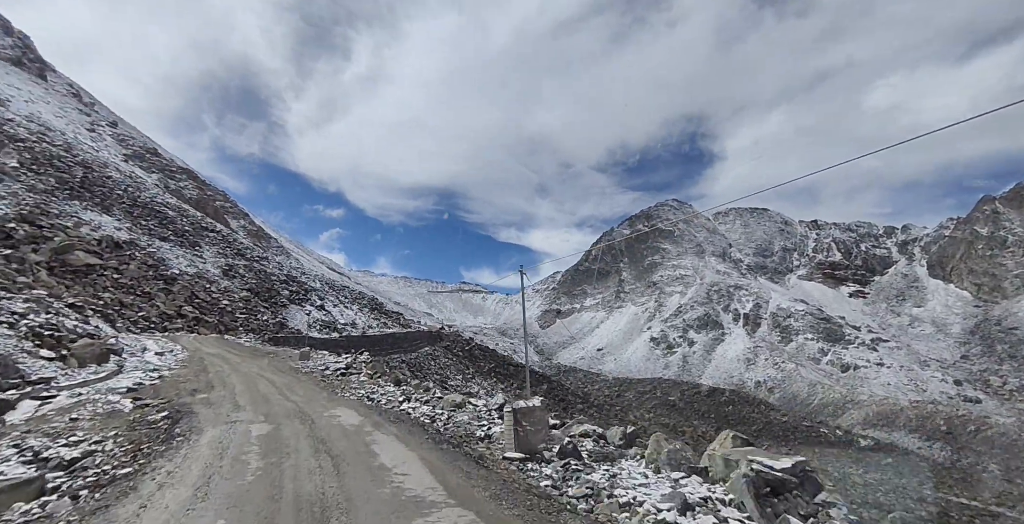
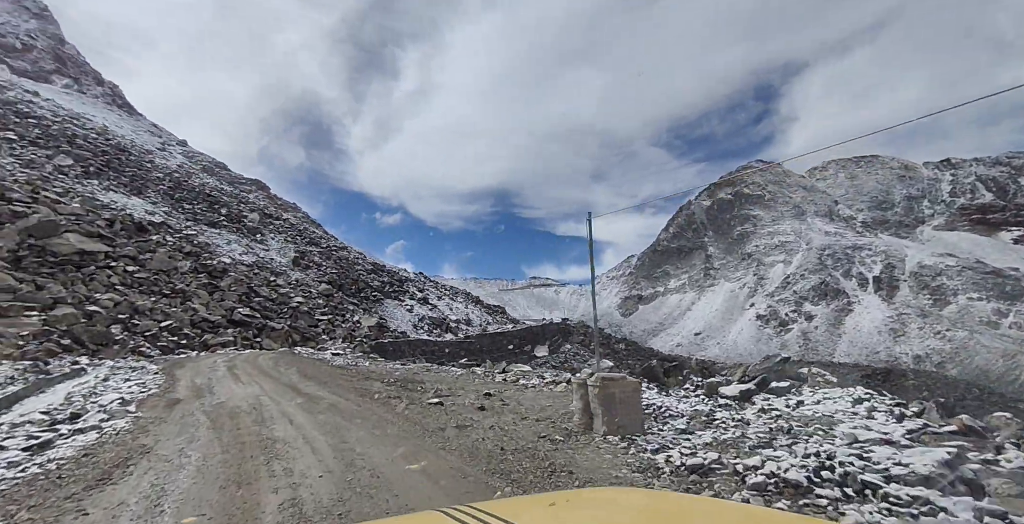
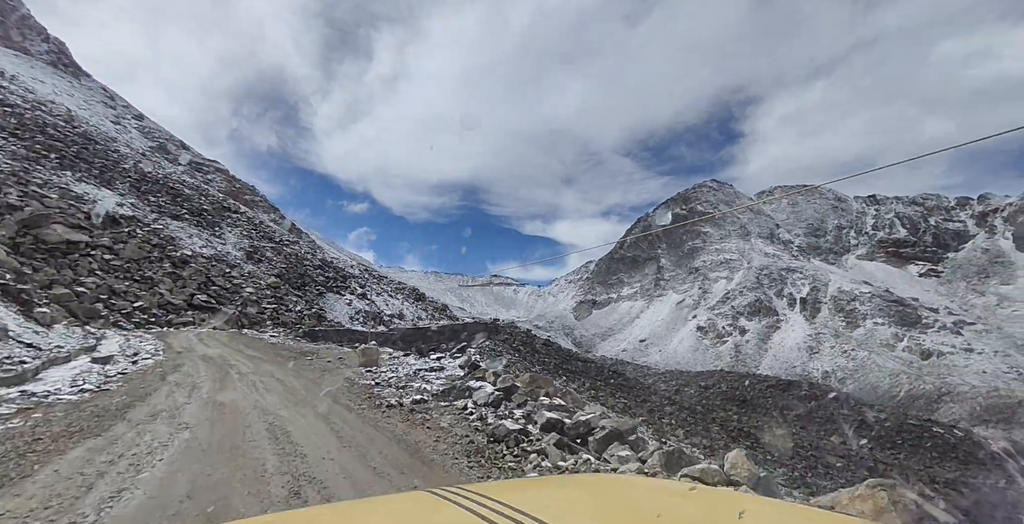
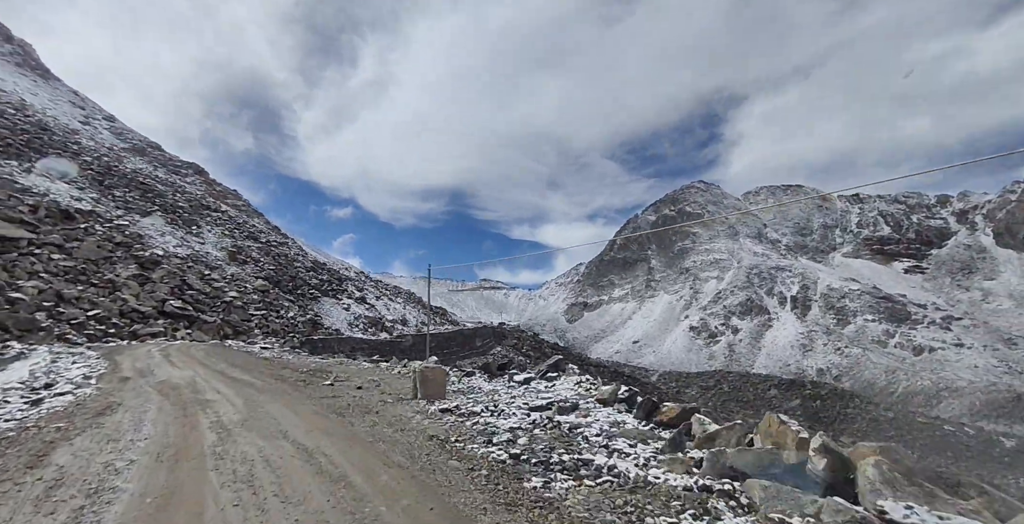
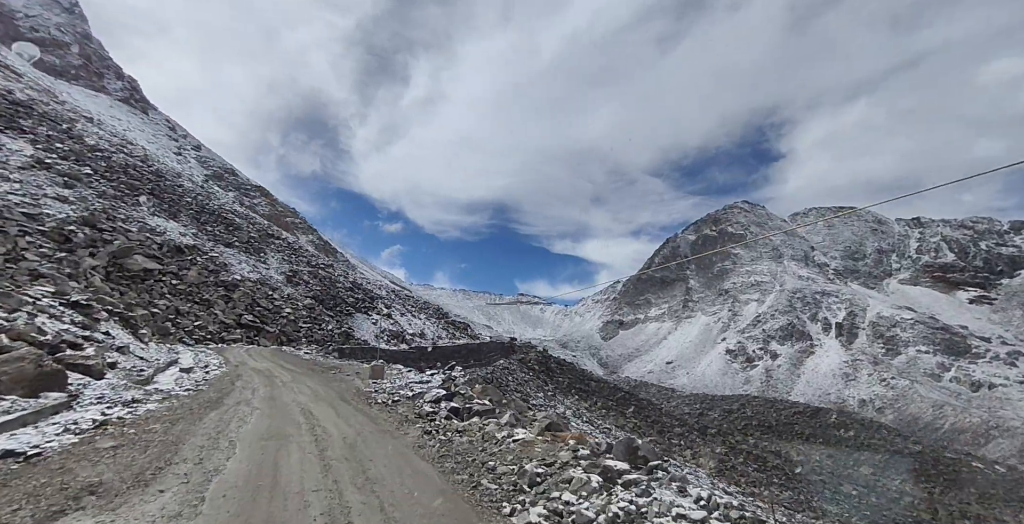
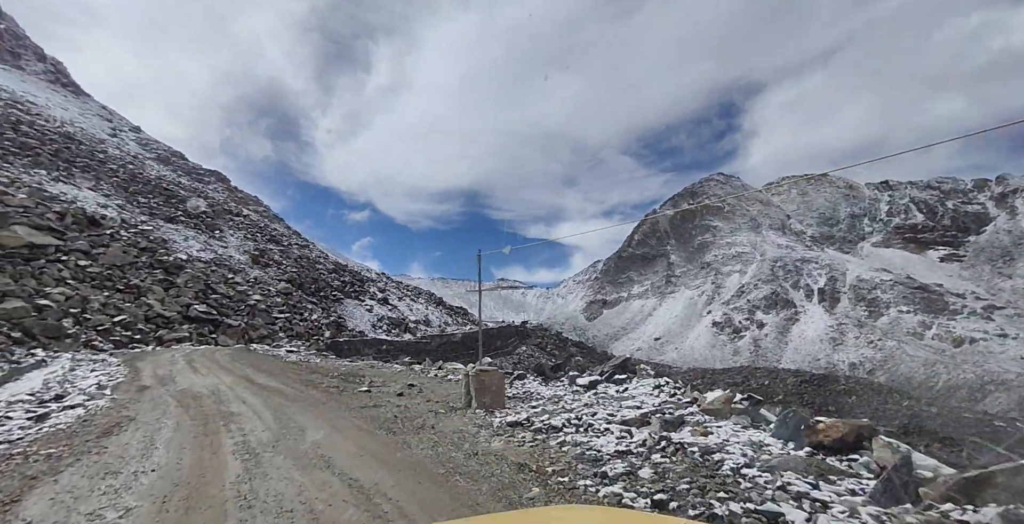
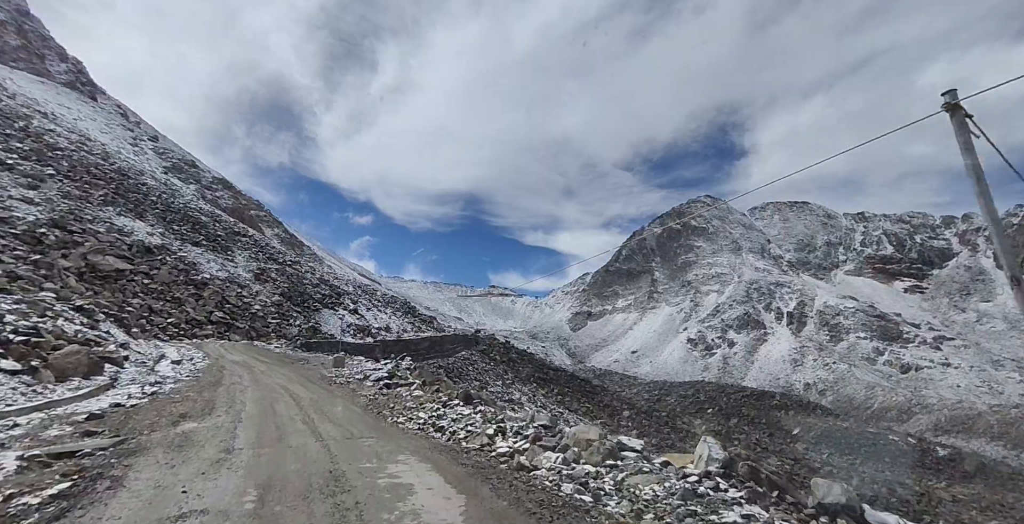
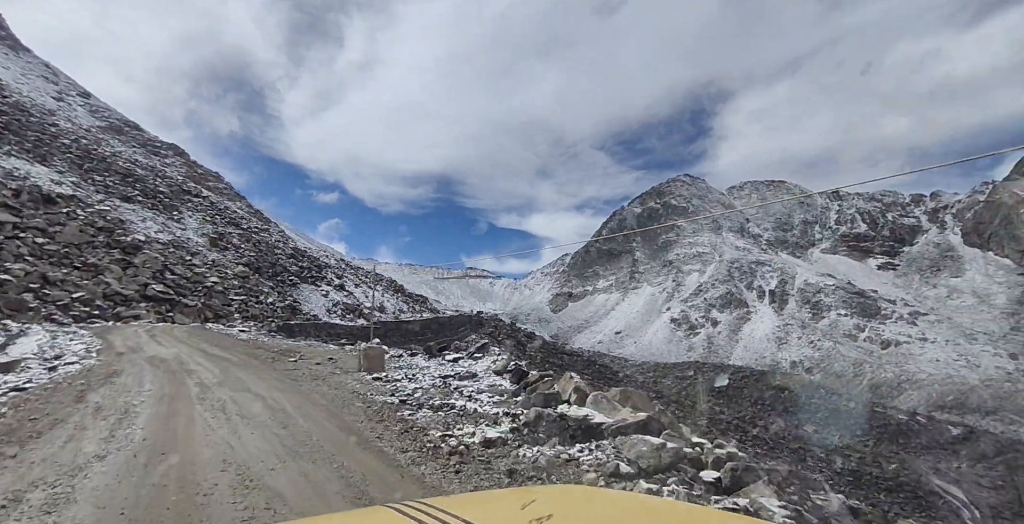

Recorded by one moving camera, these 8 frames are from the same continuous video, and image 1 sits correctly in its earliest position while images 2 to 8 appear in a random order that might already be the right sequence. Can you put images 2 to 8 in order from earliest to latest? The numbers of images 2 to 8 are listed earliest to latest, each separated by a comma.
7, 5, 3, 8, 4, 6, 2
